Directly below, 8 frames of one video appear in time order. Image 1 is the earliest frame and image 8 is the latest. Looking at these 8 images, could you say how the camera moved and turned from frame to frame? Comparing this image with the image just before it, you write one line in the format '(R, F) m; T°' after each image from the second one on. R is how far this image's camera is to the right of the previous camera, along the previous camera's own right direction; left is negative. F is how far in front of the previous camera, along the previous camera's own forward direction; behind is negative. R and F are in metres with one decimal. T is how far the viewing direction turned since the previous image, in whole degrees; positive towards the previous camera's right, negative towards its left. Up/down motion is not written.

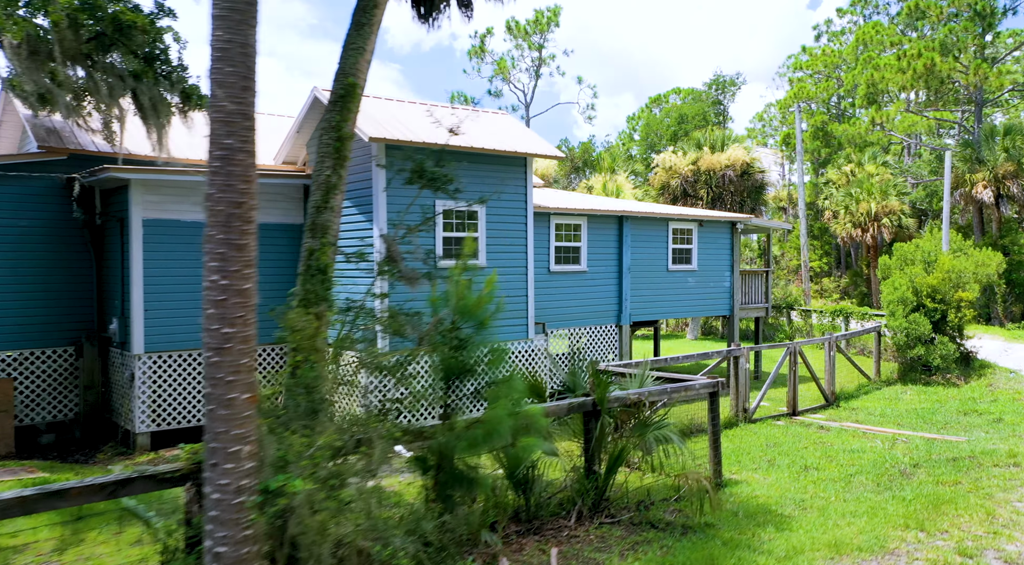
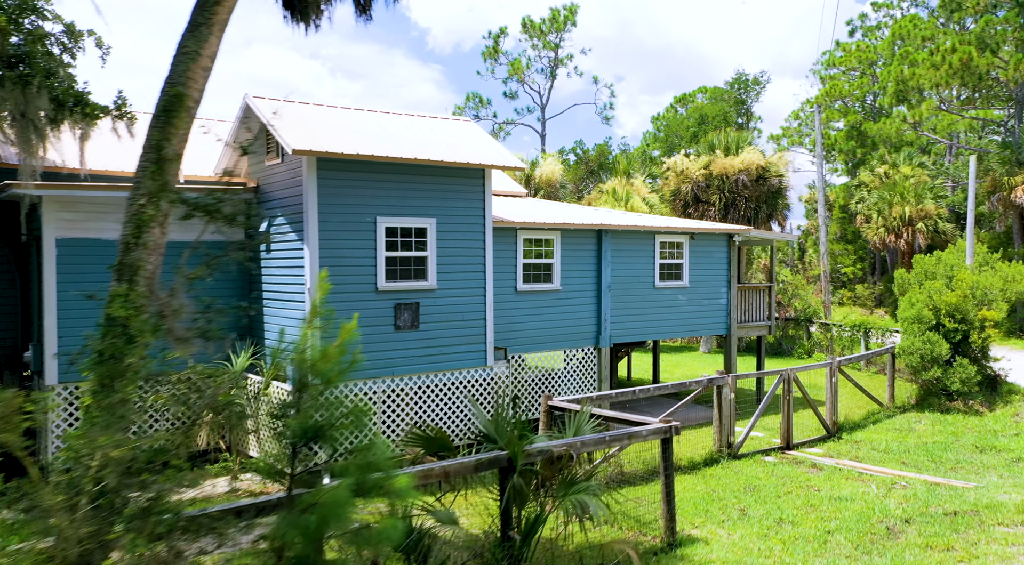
(+1.4, +1.3) m; -3°
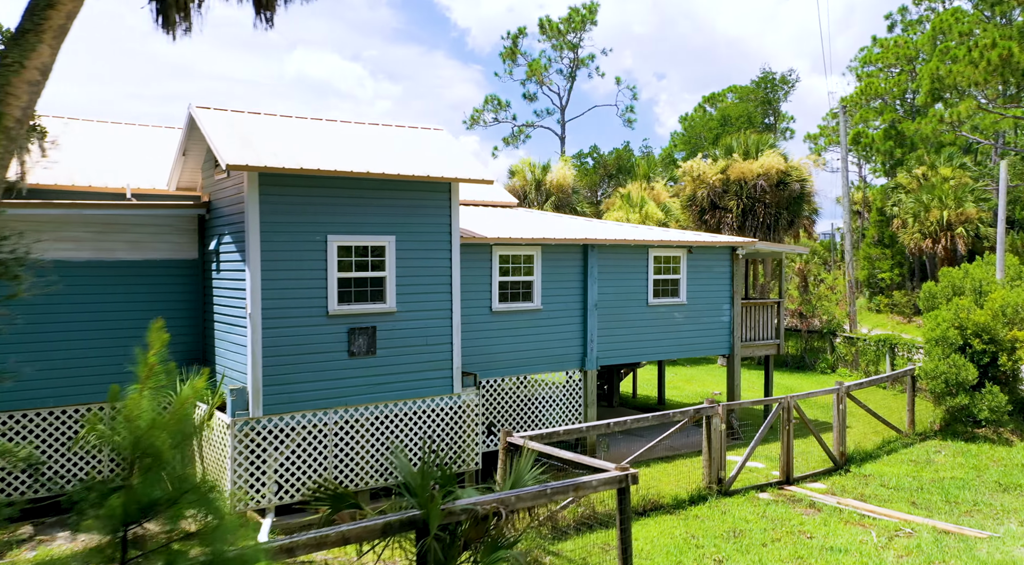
(+1.1, +1.0) m; -3°
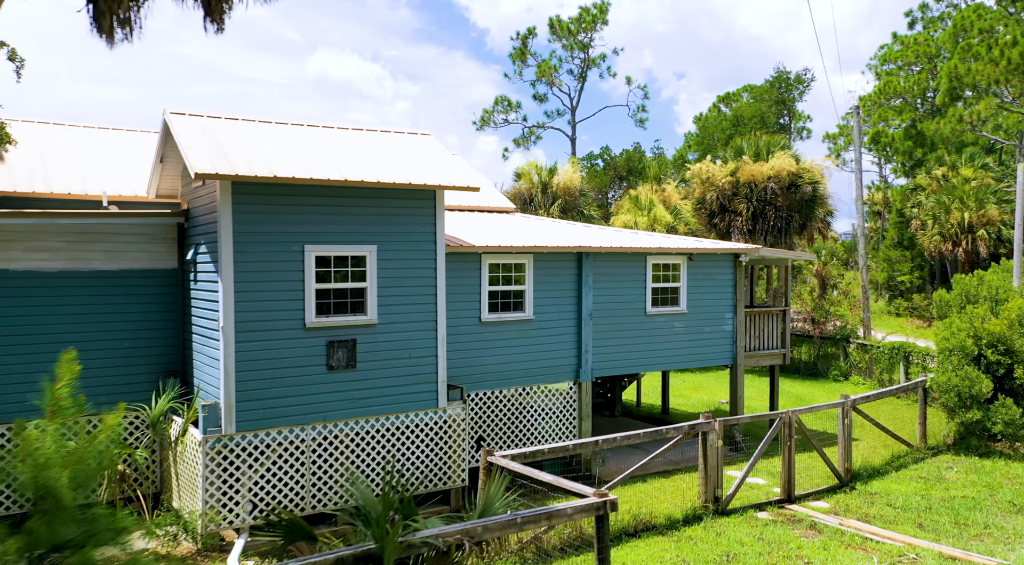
(+0.5, +0.4) m; -1°
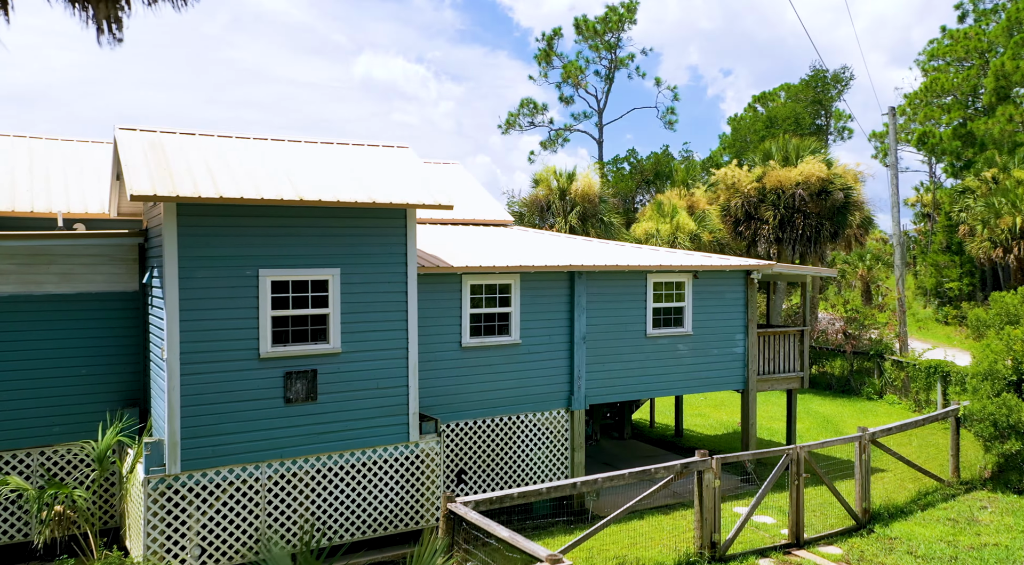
(+0.9, +0.9) m; -3°
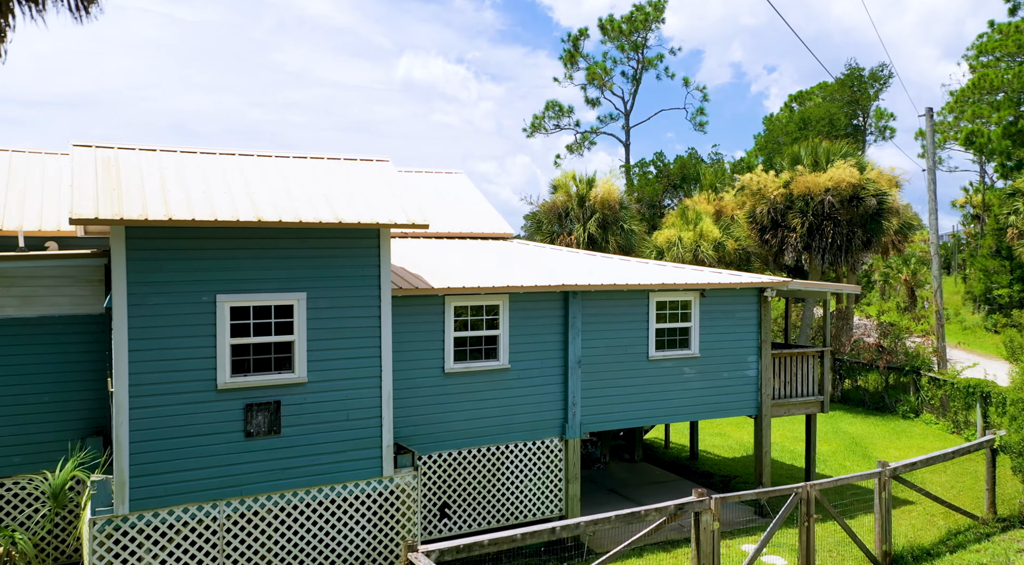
(+0.8, +0.8) m; -3°
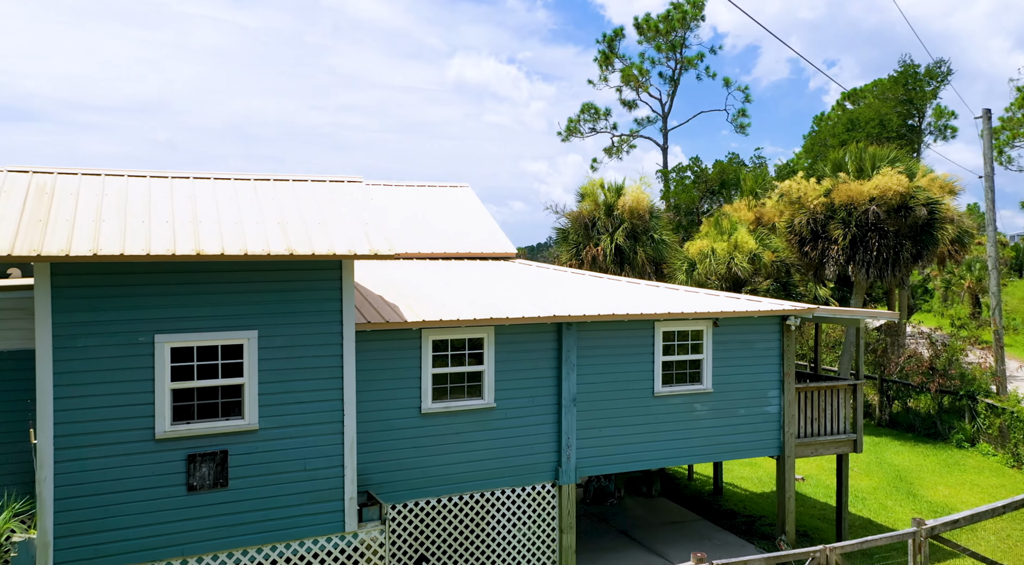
(+0.9, +1.1) m; -4°
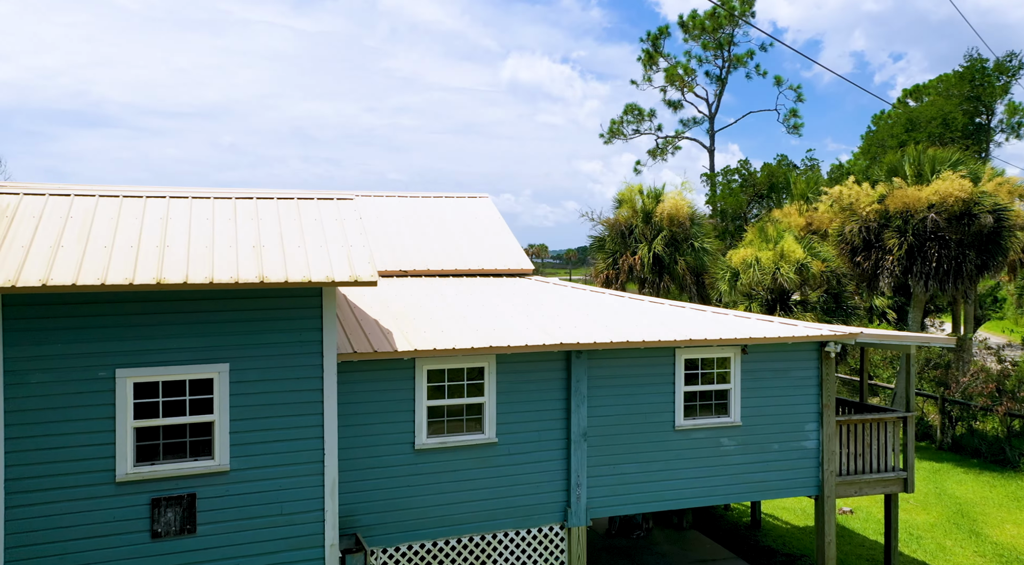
(+0.6, +0.9) m; -4°
